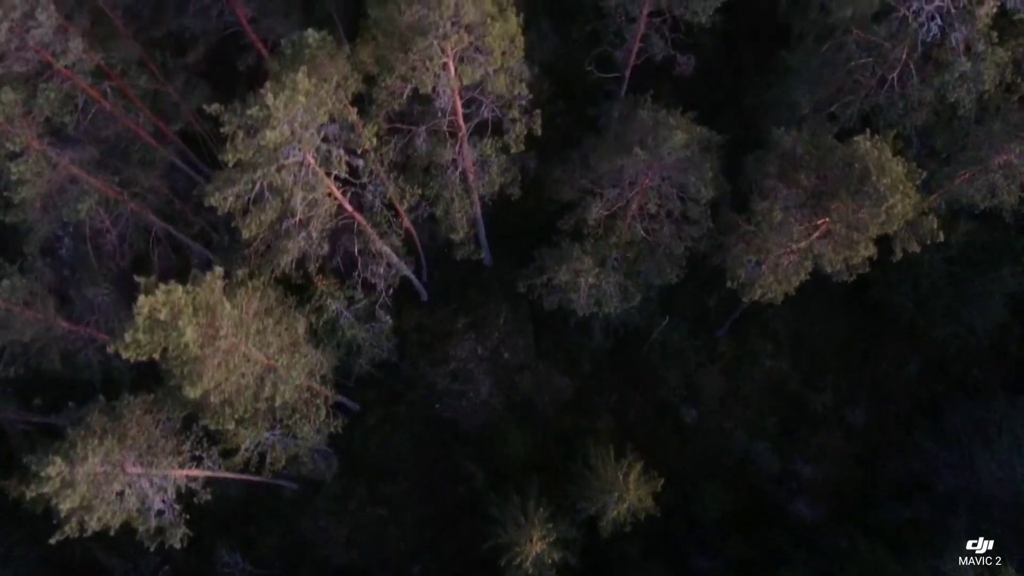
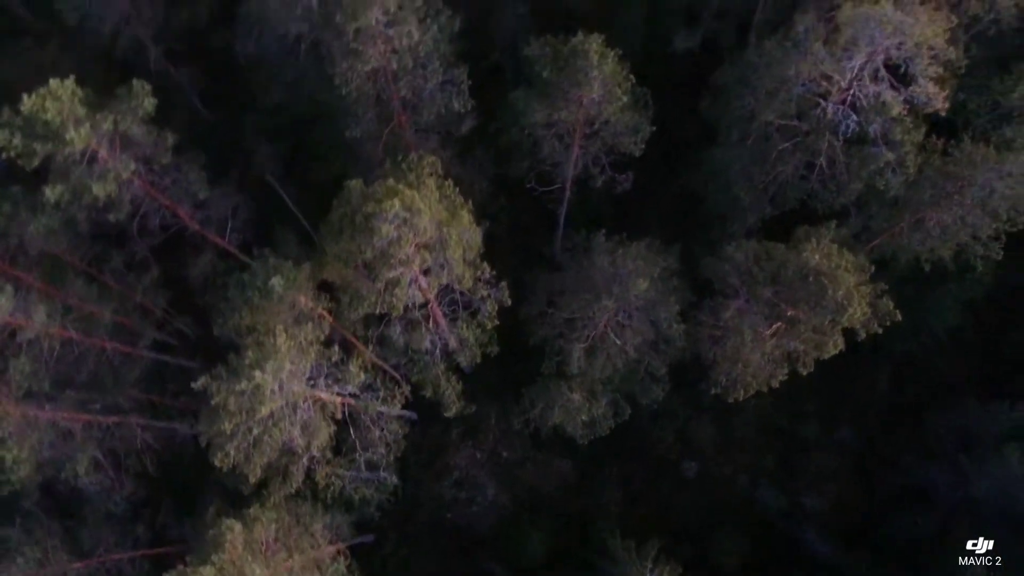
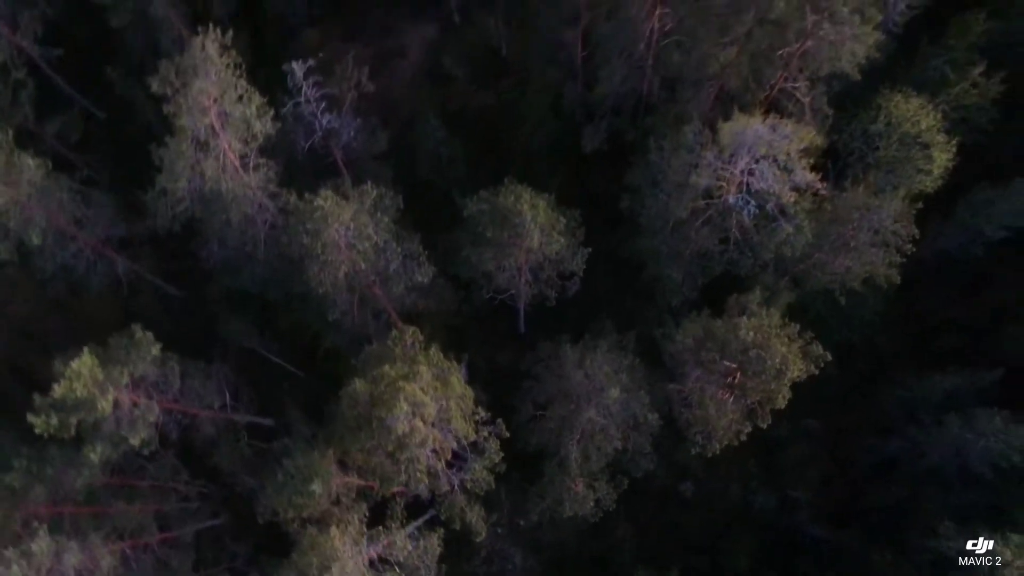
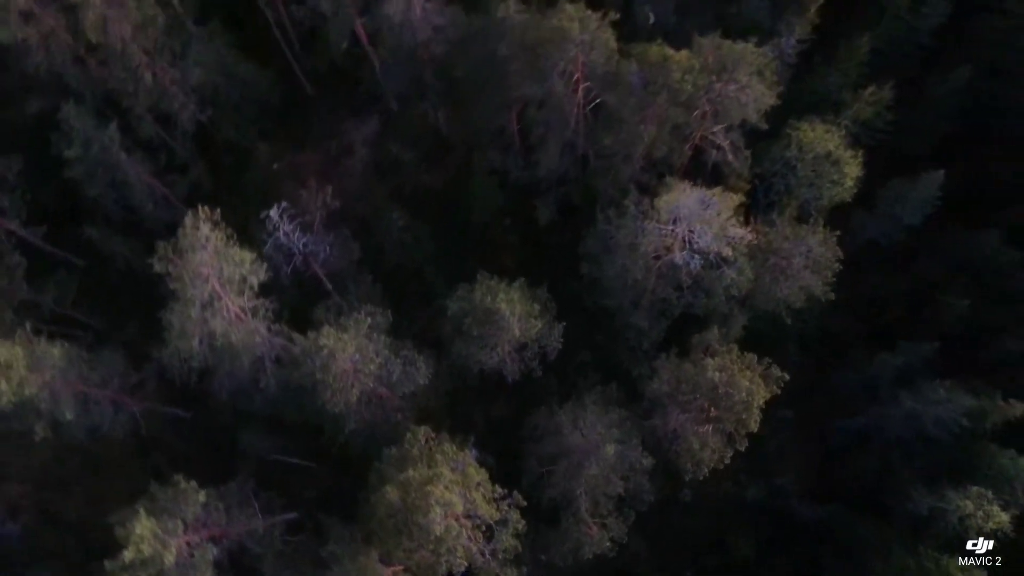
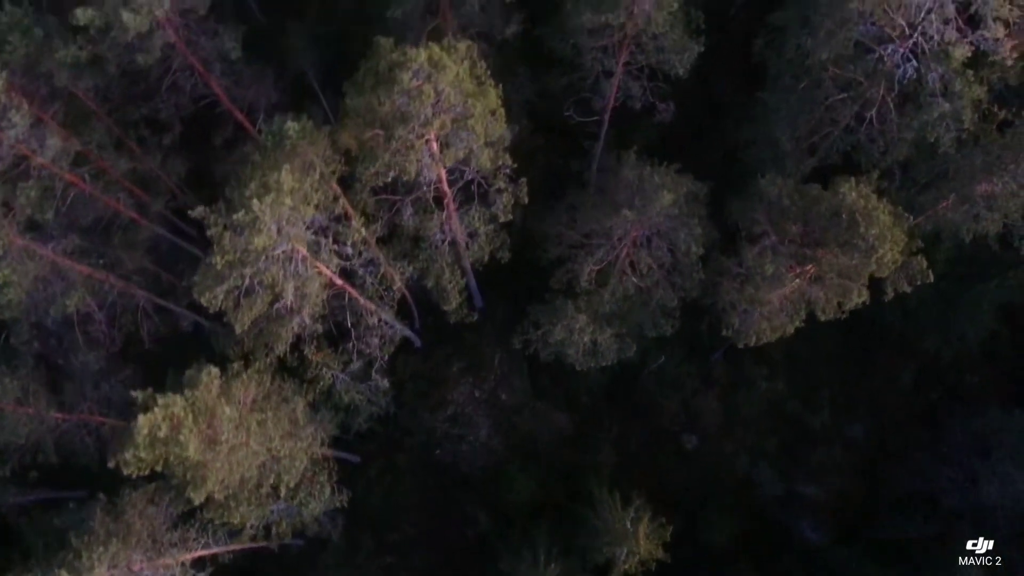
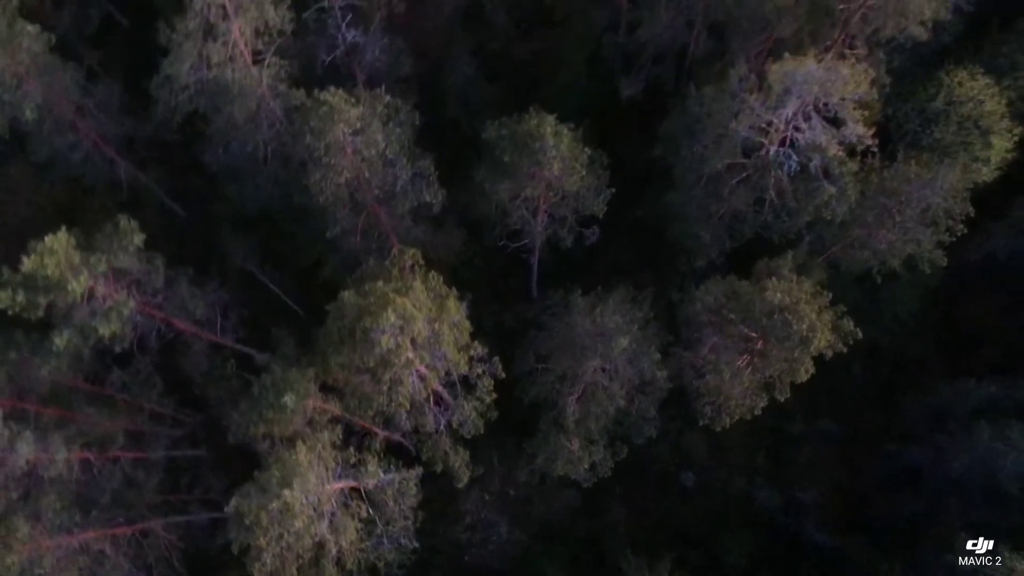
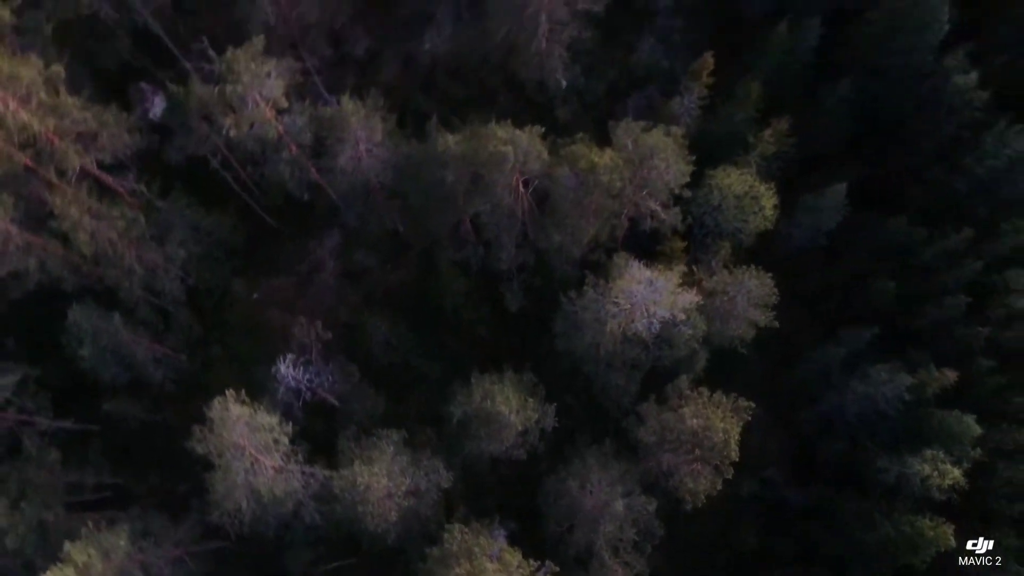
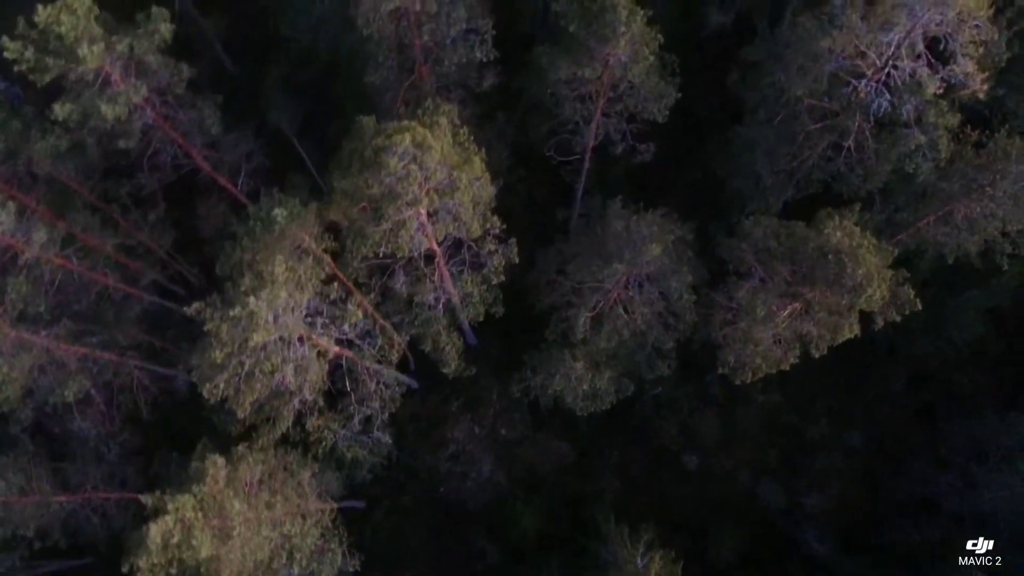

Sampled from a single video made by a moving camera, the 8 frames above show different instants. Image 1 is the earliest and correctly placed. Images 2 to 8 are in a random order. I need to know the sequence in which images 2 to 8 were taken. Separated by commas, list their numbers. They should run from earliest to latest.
5, 8, 2, 6, 3, 4, 7
